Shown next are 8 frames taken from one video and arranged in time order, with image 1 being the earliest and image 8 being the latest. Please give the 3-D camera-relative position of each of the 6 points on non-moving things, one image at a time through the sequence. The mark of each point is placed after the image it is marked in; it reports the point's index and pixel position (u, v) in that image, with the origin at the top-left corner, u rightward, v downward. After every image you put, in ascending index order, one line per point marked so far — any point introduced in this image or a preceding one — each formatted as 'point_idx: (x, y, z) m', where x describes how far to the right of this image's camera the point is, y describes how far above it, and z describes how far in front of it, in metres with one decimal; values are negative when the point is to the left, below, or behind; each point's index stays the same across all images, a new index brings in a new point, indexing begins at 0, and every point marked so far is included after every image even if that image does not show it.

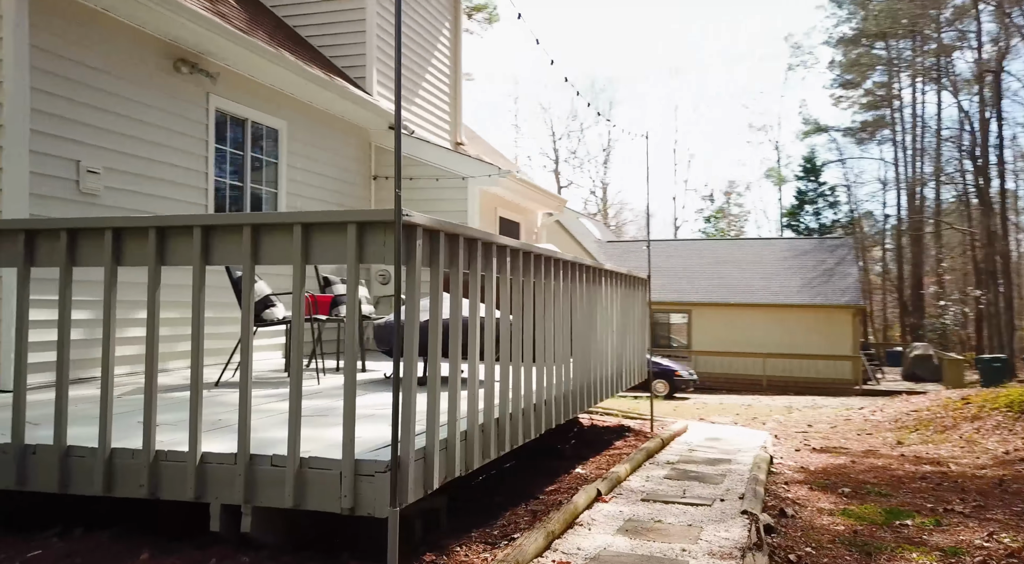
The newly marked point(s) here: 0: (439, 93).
0: (-0.9, +2.5, +11.6) m
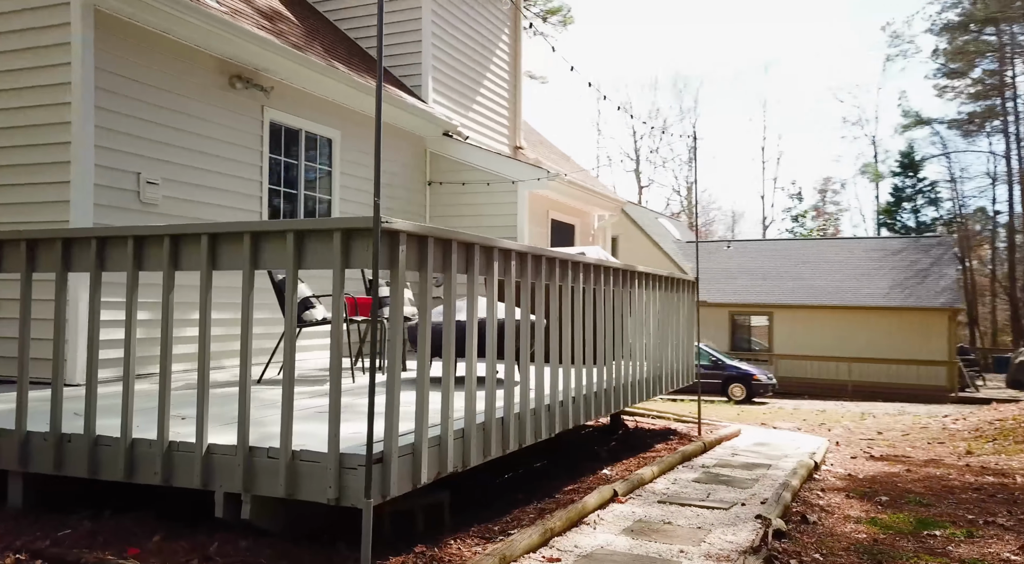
0: (-0.1, +2.5, +11.8) m
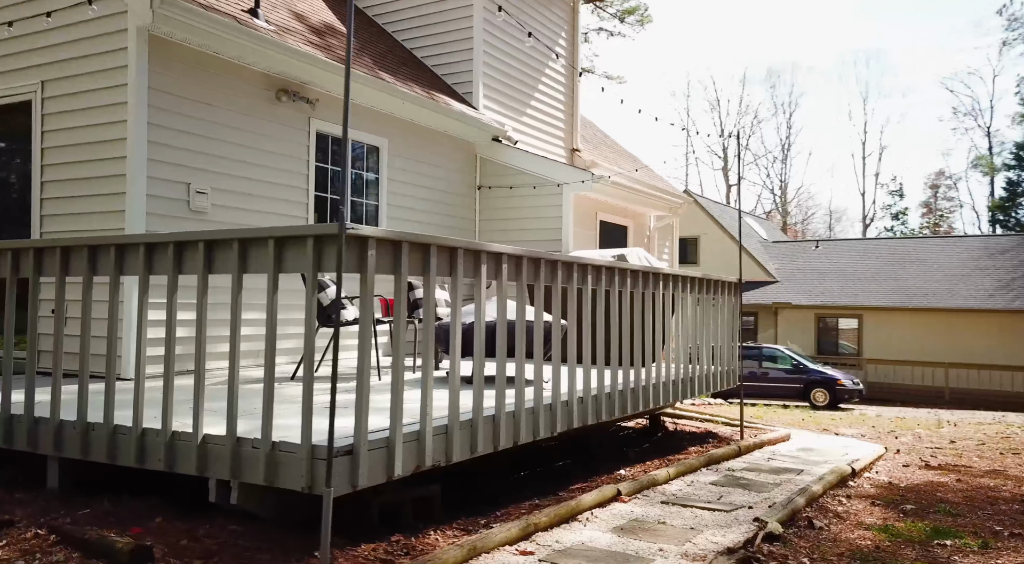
0: (+0.7, +2.4, +12.0) m
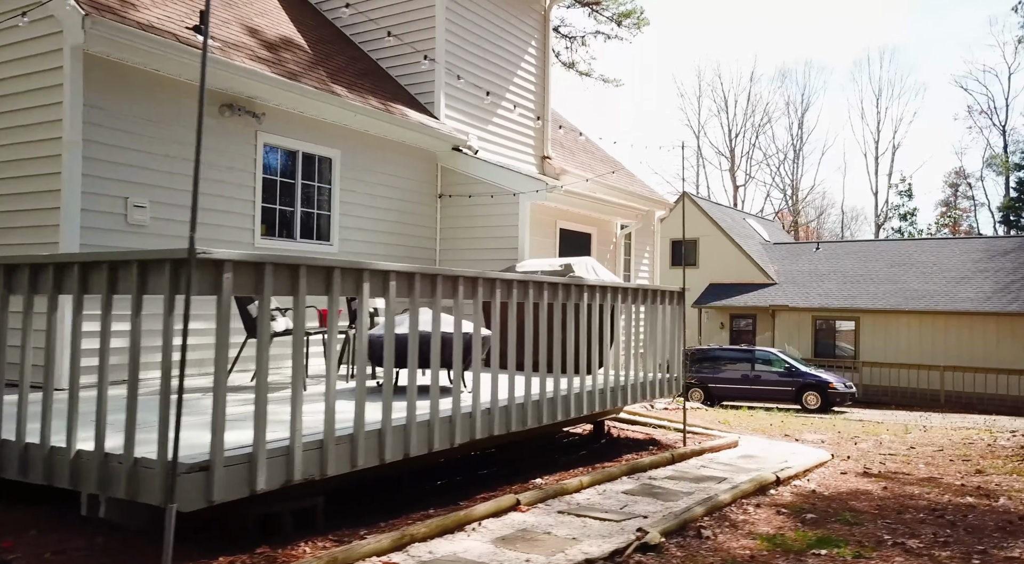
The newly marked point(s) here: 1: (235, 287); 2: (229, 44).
0: (+0.2, +2.4, +12.1) m
1: (-1.4, 0.0, +4.3) m
2: (-2.6, +2.3, +8.2) m
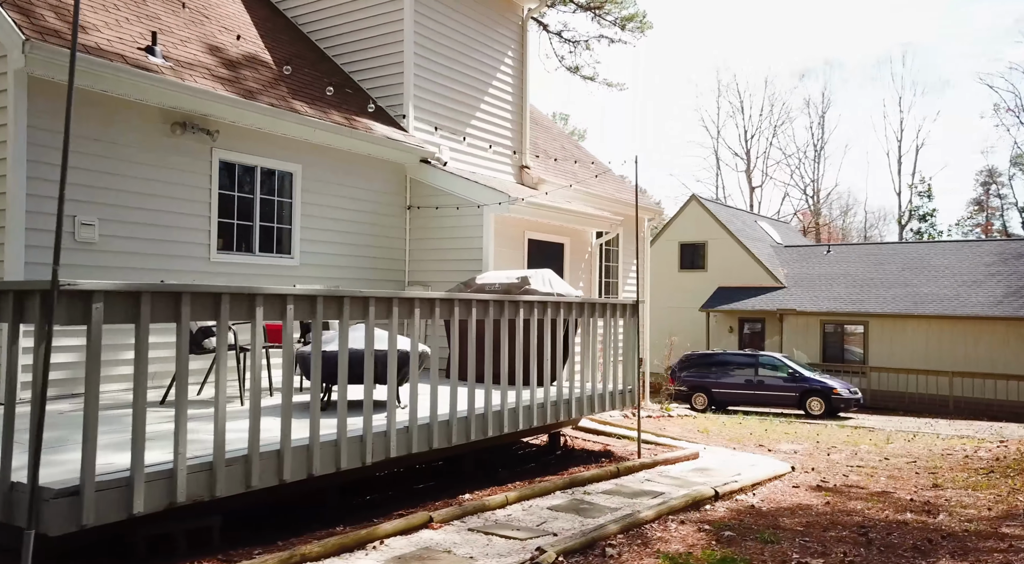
0: (-0.2, +2.2, +12.2) m
1: (-2.0, -0.2, +4.5) m
2: (-3.2, +2.1, +8.4) m
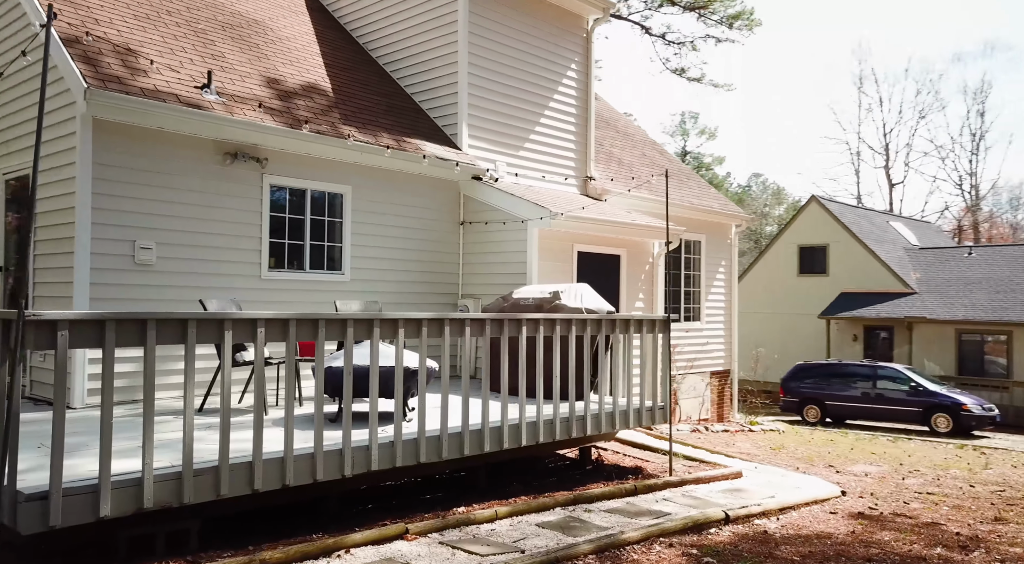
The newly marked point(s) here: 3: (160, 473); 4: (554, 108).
0: (+0.7, +2.1, +12.3) m
1: (-2.5, -0.3, +5.1) m
2: (-2.9, +1.9, +9.2) m
3: (-2.2, -1.2, +5.5) m
4: (+0.6, +2.3, +12.0) m
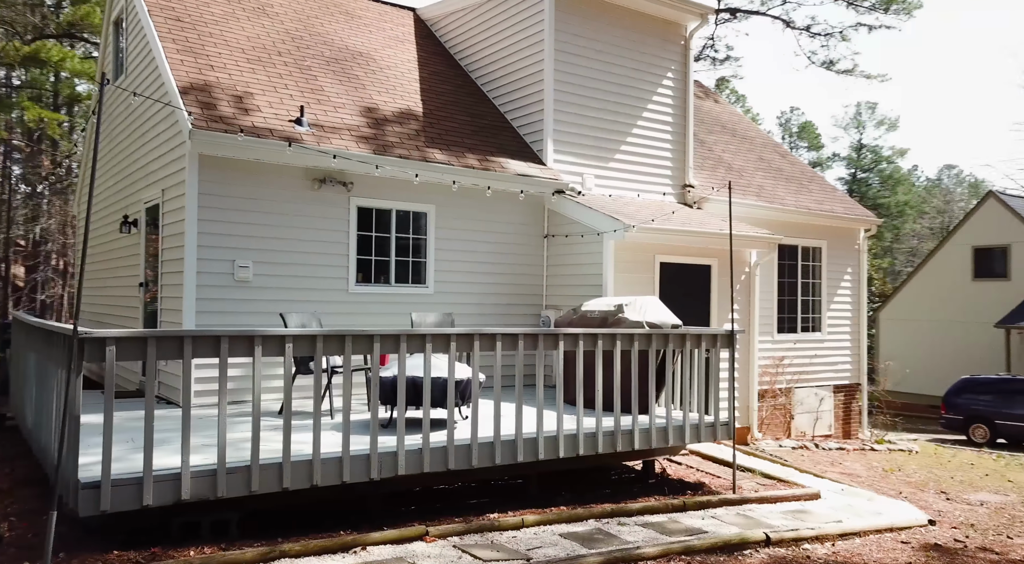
0: (+2.2, +1.9, +12.3) m
1: (-2.7, -0.5, +6.0) m
2: (-2.1, +1.8, +10.1) m
3: (-2.3, -1.4, +6.3) m
4: (+2.0, +2.2, +12.0) m
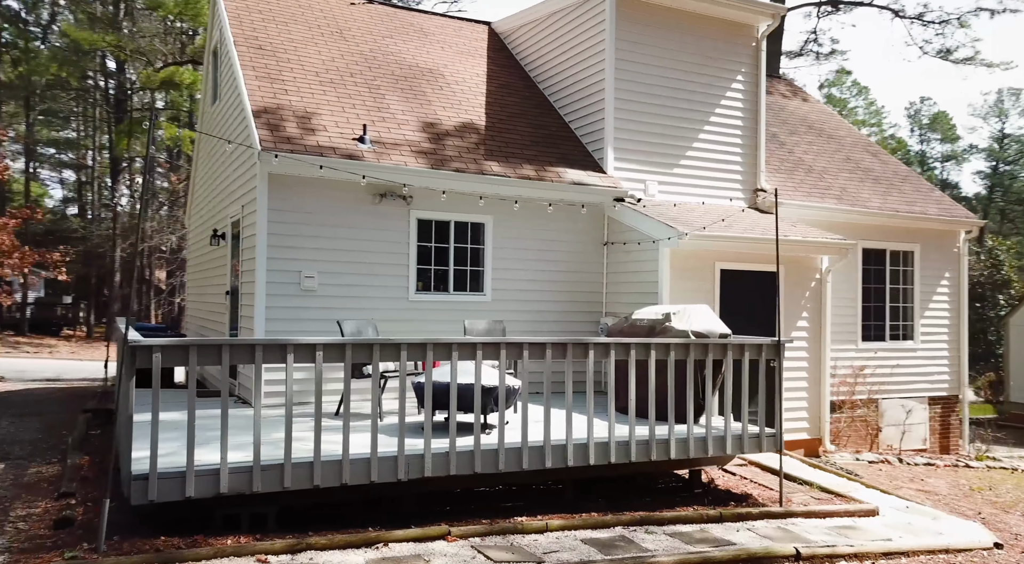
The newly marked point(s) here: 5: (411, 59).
0: (+3.2, +1.8, +12.1) m
1: (-2.6, -0.6, +6.7) m
2: (-1.4, +1.7, +10.6) m
3: (-2.2, -1.5, +6.9) m
4: (+2.9, +2.1, +11.8) m
5: (-1.3, +3.0, +11.8) m
